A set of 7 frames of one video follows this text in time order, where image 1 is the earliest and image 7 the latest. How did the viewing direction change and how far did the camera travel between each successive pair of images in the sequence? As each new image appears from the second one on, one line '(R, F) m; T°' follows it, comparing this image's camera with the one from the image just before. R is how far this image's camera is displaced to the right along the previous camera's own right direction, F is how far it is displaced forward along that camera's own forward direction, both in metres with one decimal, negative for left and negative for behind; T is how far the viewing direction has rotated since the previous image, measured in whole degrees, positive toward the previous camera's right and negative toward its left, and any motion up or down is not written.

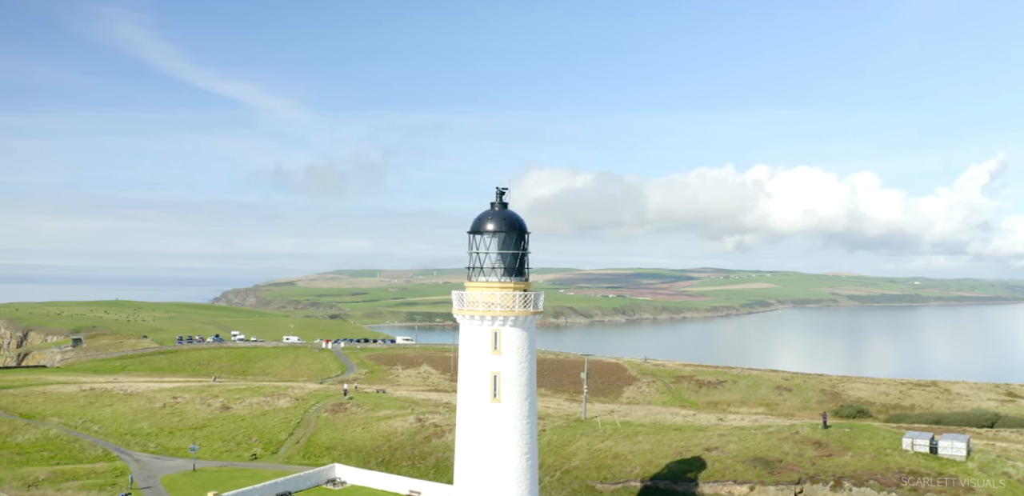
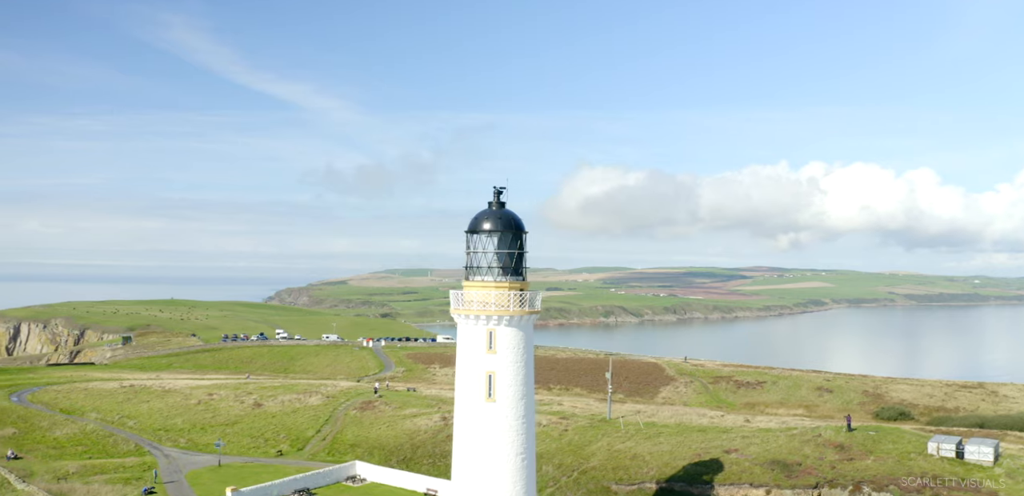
(+3.1, +0.3) m; -4°
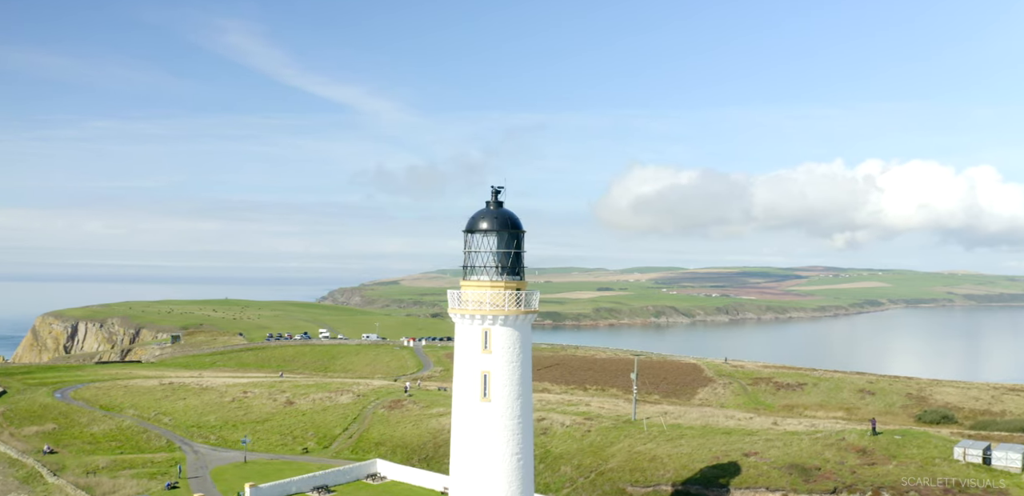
(+3.1, +0.3) m; -4°
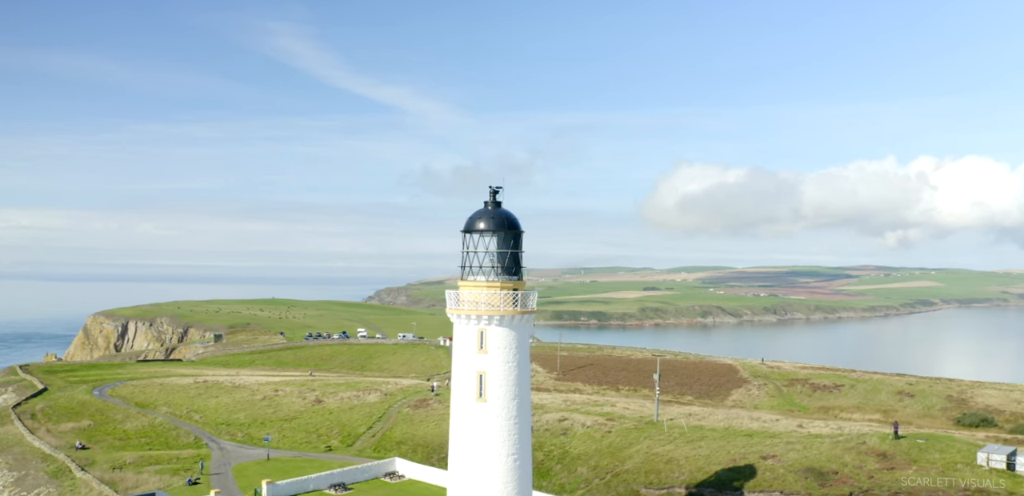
(+2.7, +0.2) m; -3°
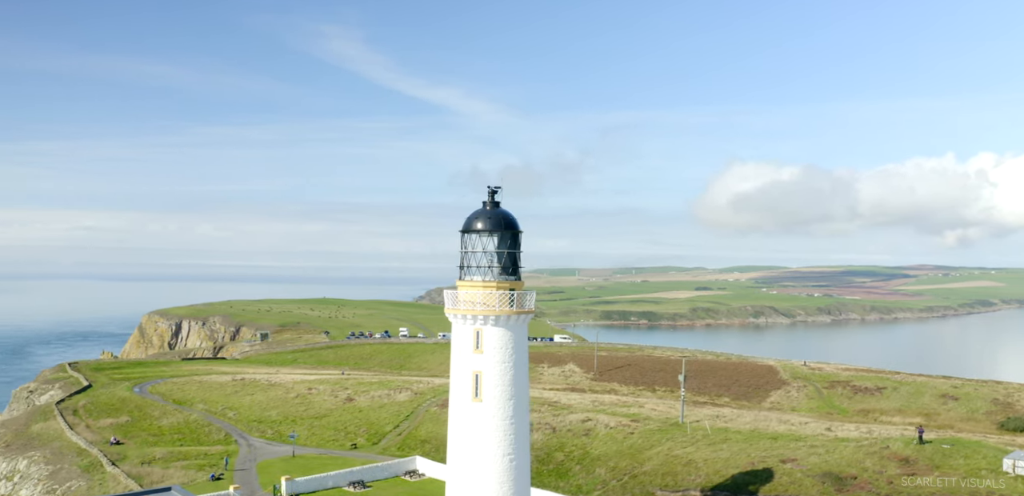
(+3.0, +0.2) m; -4°
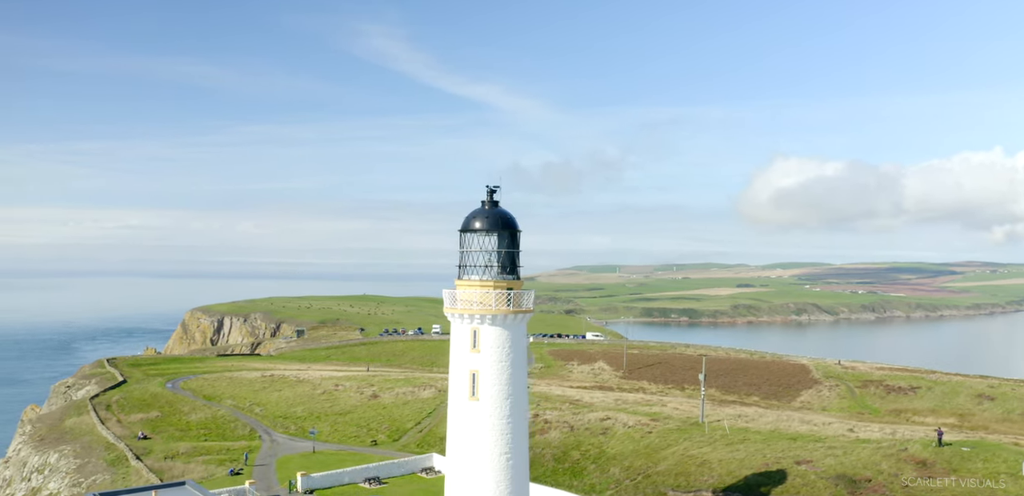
(+2.4, +0.1) m; -3°
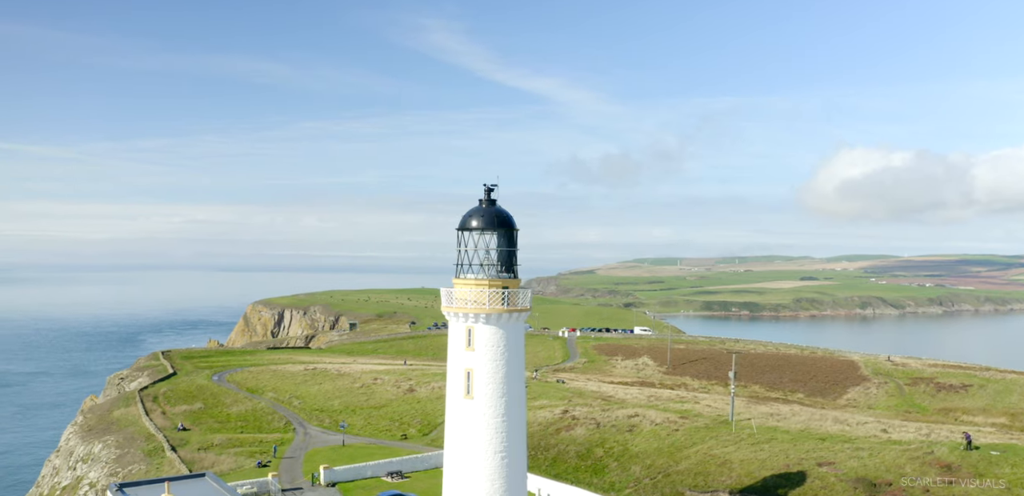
(+3.6, +0.2) m; -4°
